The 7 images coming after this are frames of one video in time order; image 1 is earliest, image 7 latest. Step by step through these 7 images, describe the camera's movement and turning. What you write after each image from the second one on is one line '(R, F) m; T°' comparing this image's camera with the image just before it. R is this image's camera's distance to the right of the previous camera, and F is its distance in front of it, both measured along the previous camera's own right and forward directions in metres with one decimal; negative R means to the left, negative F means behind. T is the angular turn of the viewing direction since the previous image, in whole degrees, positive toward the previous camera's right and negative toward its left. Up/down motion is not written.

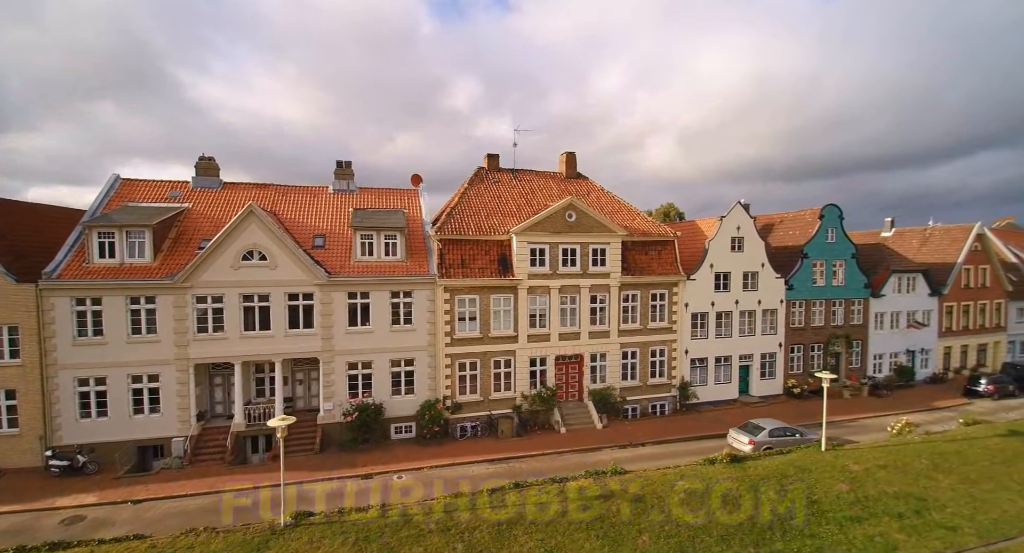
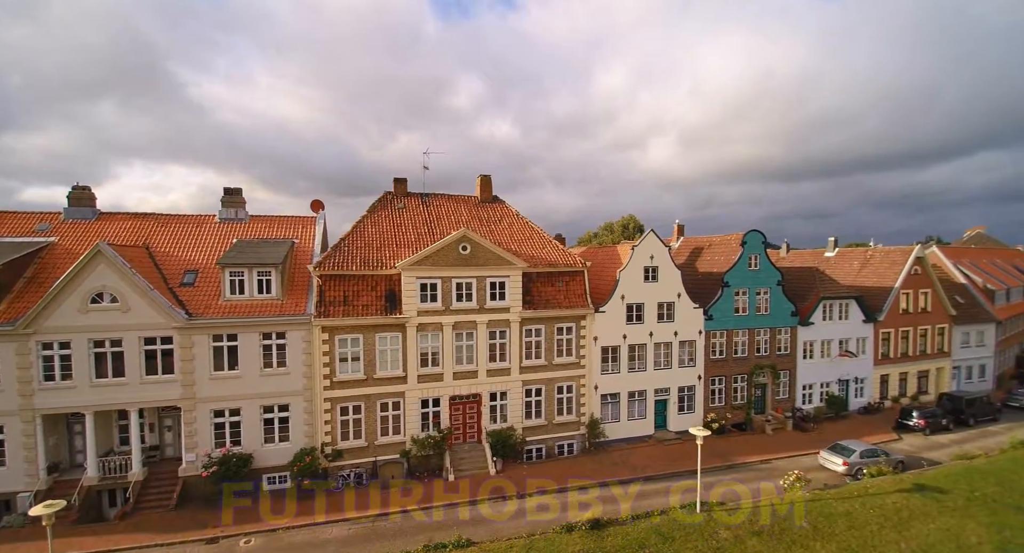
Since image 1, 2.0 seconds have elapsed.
(+5.5, +1.7) m; 0°
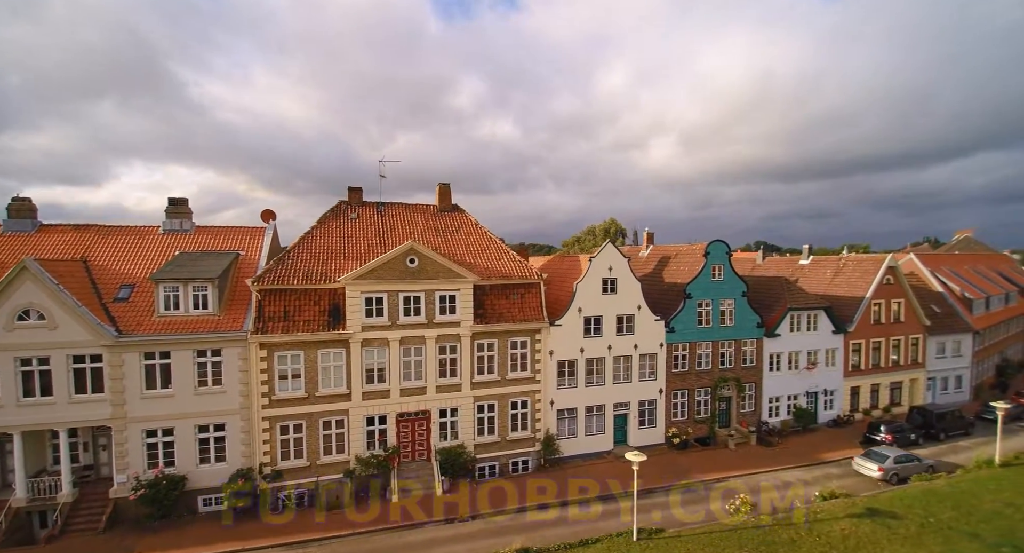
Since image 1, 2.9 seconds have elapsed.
(+2.6, +0.8) m; 0°
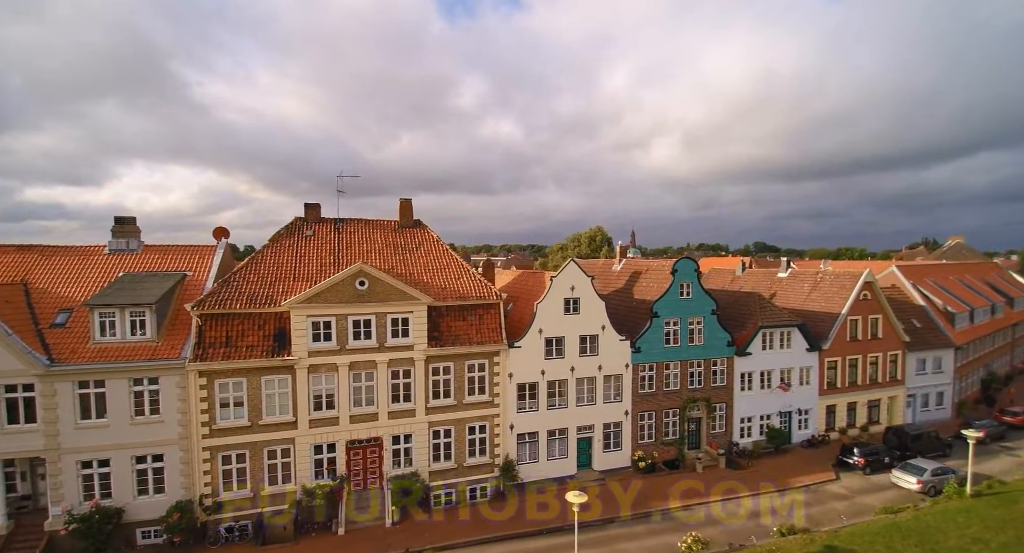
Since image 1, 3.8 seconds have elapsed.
(+2.3, +1.0) m; 0°
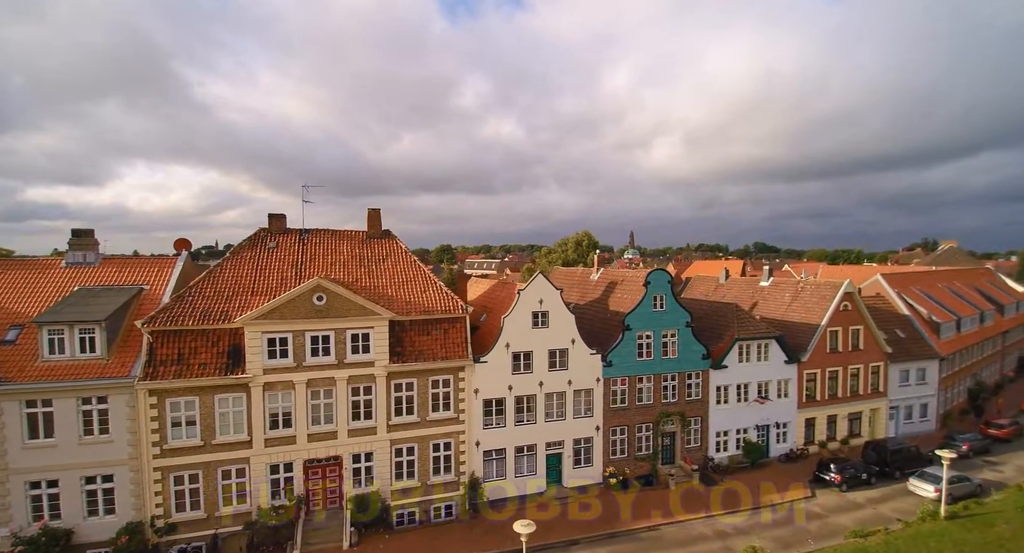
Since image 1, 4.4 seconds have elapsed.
(+1.8, +0.7) m; 0°
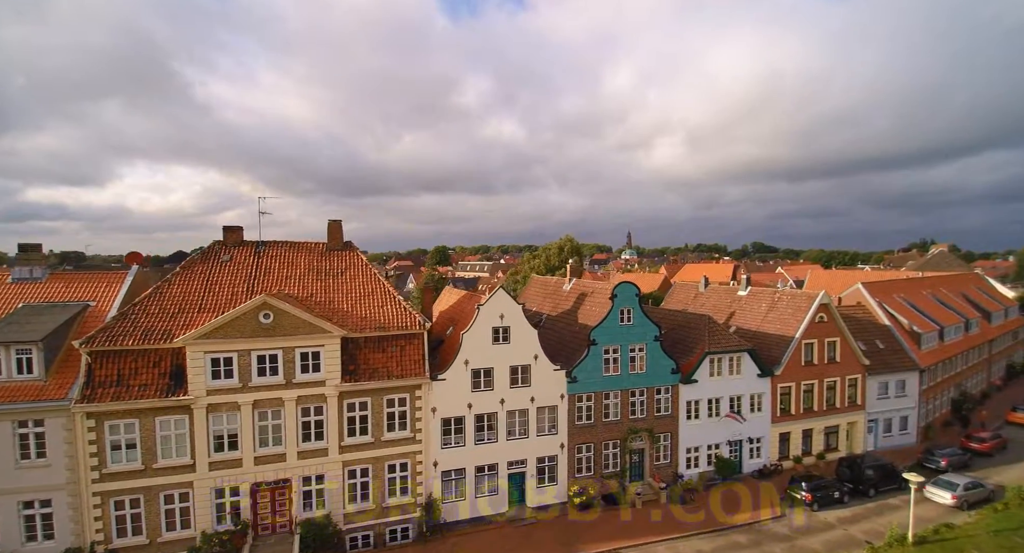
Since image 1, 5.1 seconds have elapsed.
(+2.1, +0.8) m; 0°
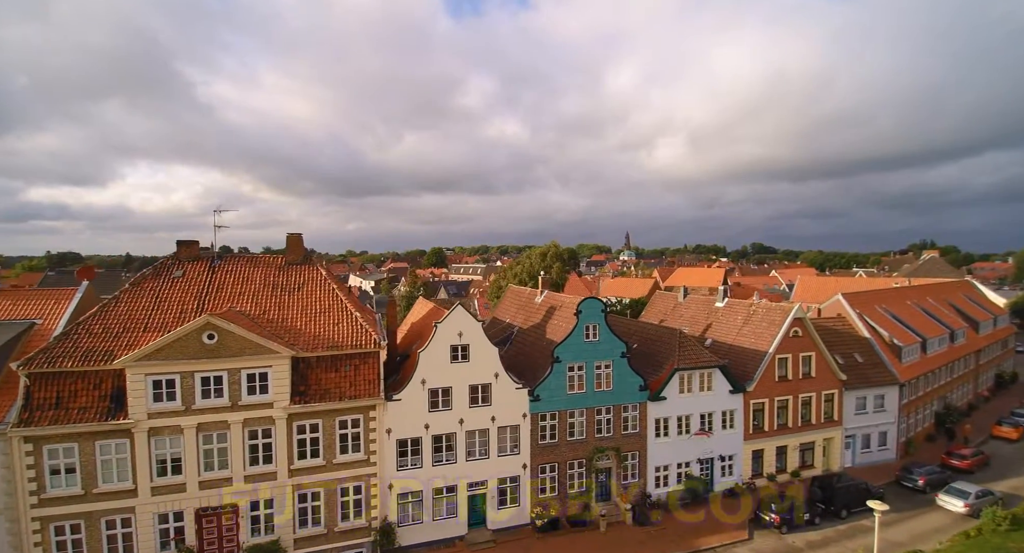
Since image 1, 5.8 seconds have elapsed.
(+2.1, +0.8) m; 0°
